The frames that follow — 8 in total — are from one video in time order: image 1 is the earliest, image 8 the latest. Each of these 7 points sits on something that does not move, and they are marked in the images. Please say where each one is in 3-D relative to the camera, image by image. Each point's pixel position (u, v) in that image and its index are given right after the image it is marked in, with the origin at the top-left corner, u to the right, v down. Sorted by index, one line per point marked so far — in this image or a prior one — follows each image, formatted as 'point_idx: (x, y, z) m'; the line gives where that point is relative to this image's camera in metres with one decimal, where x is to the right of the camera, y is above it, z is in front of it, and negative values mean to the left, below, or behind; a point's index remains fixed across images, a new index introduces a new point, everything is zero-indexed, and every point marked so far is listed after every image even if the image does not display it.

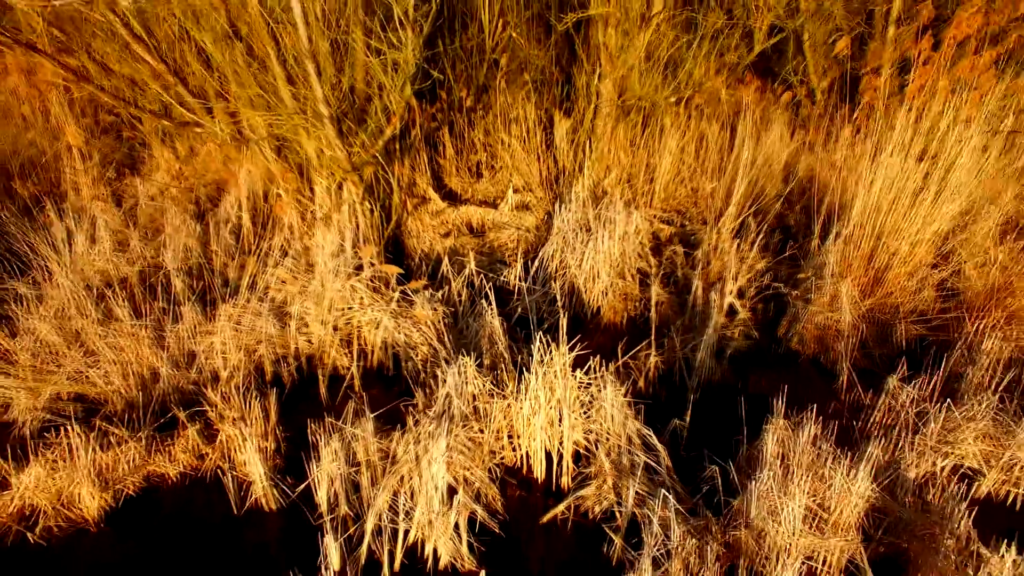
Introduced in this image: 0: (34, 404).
0: (-1.3, -0.3, +1.8) m
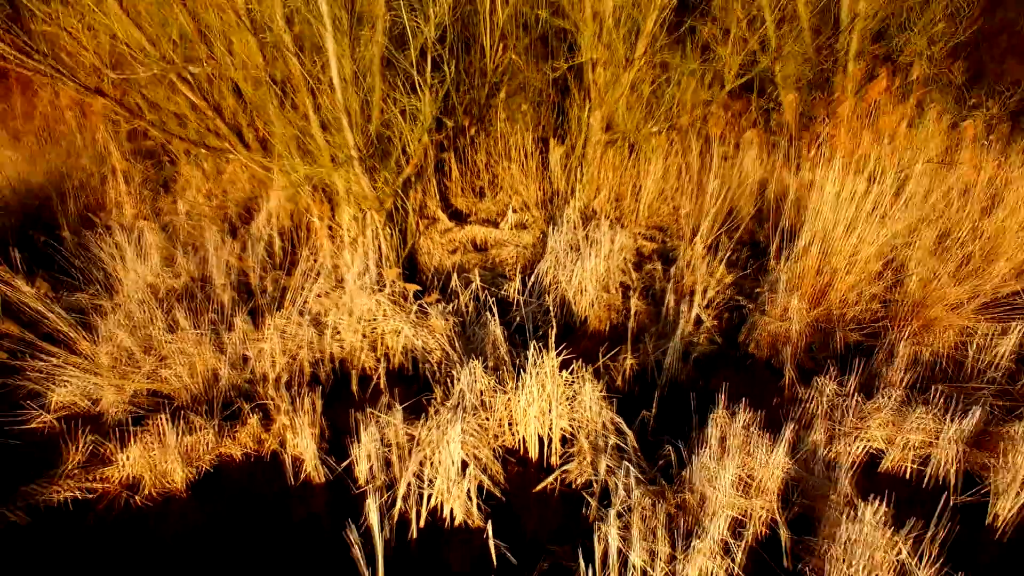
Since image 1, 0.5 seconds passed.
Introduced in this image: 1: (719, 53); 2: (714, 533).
0: (-1.3, -0.3, +2.1) m
1: (+1.0, +1.2, +3.4) m
2: (+0.5, -0.6, +1.5) m
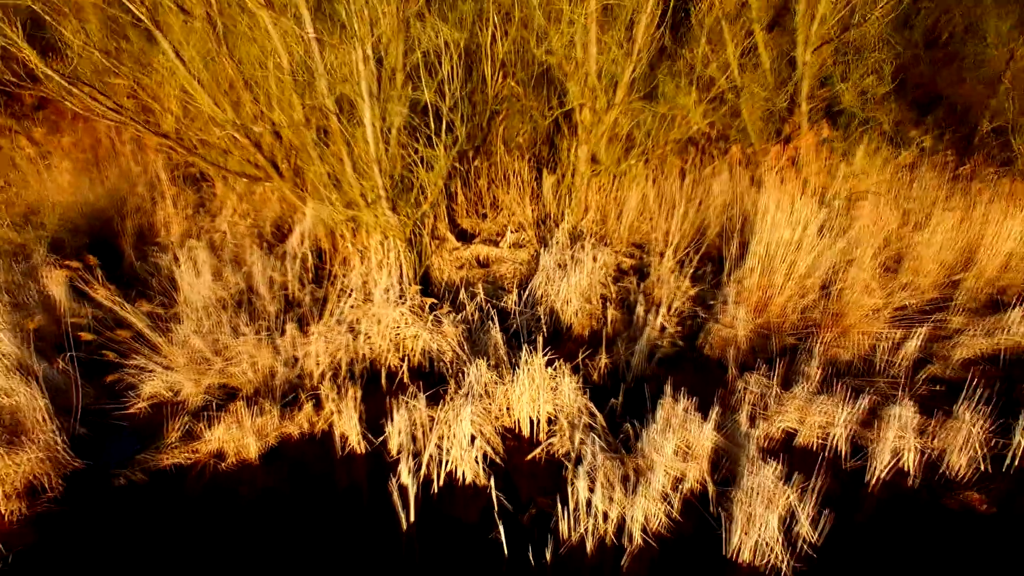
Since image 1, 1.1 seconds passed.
0: (-1.3, -0.4, +2.7) m
1: (+1.0, +1.1, +3.9) m
2: (+0.4, -0.6, +2.1) m
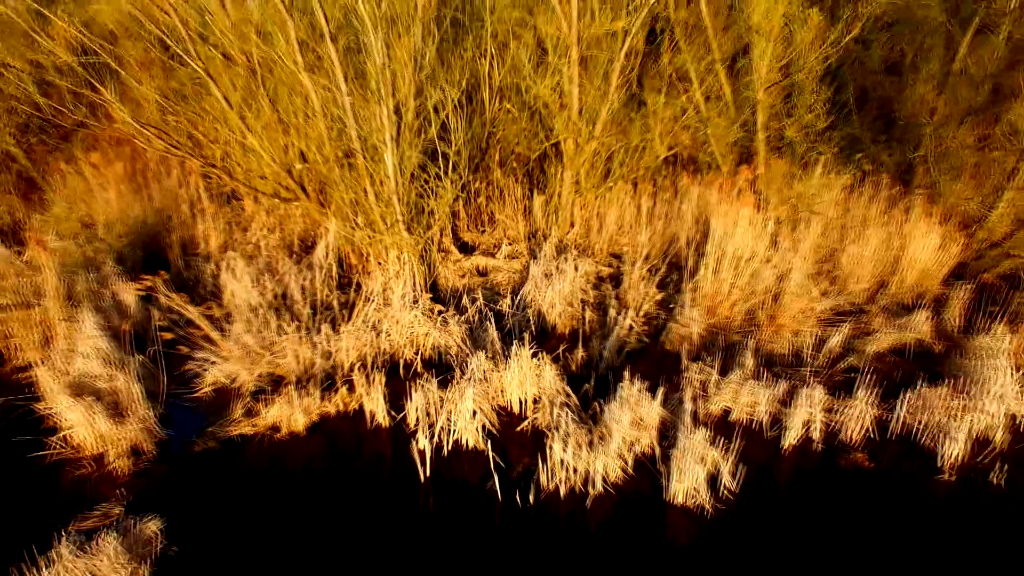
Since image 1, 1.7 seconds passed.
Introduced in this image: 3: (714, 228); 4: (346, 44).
0: (-1.3, -0.4, +3.3) m
1: (+1.0, +1.1, +4.6) m
2: (+0.4, -0.7, +2.8) m
3: (+1.3, +0.4, +4.3) m
4: (-0.9, +1.3, +3.6) m
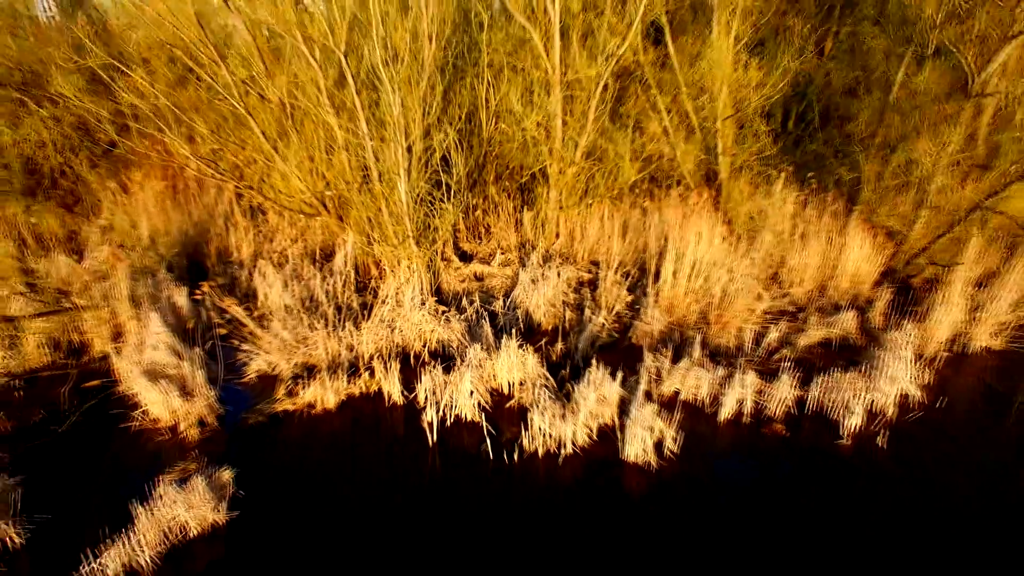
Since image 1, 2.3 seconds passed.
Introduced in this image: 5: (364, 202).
0: (-1.4, -0.5, +4.1) m
1: (+0.9, +1.1, +5.3) m
2: (+0.4, -0.7, +3.5) m
3: (+1.3, +0.4, +5.1) m
4: (-1.0, +1.3, +4.3) m
5: (-1.1, +0.6, +4.9) m
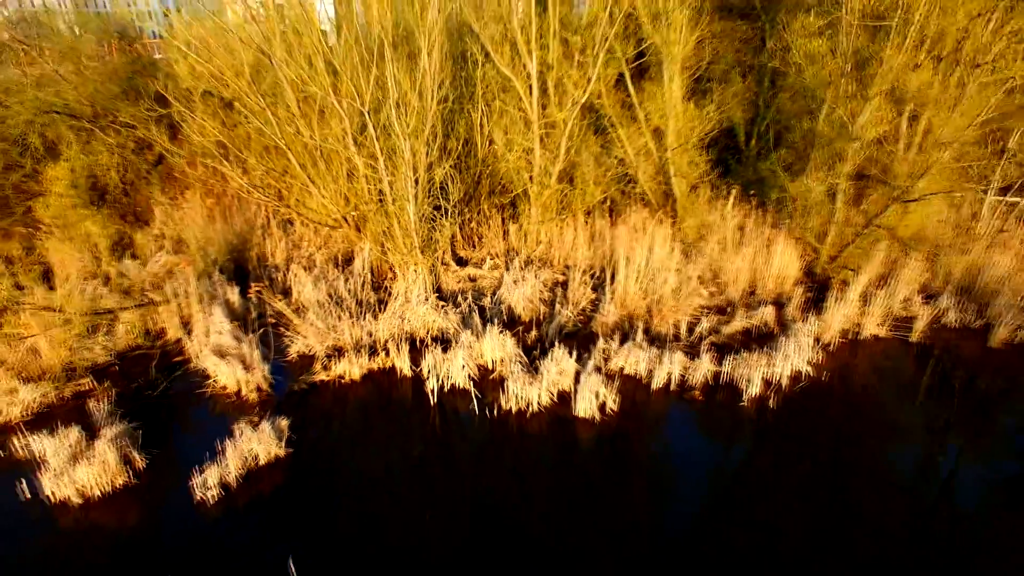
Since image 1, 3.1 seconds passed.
0: (-1.5, -0.5, +5.2) m
1: (+0.8, +1.1, +6.5) m
2: (+0.2, -0.7, +4.6) m
3: (+1.1, +0.4, +6.2) m
4: (-1.1, +1.3, +5.5) m
5: (-1.2, +0.6, +6.0) m
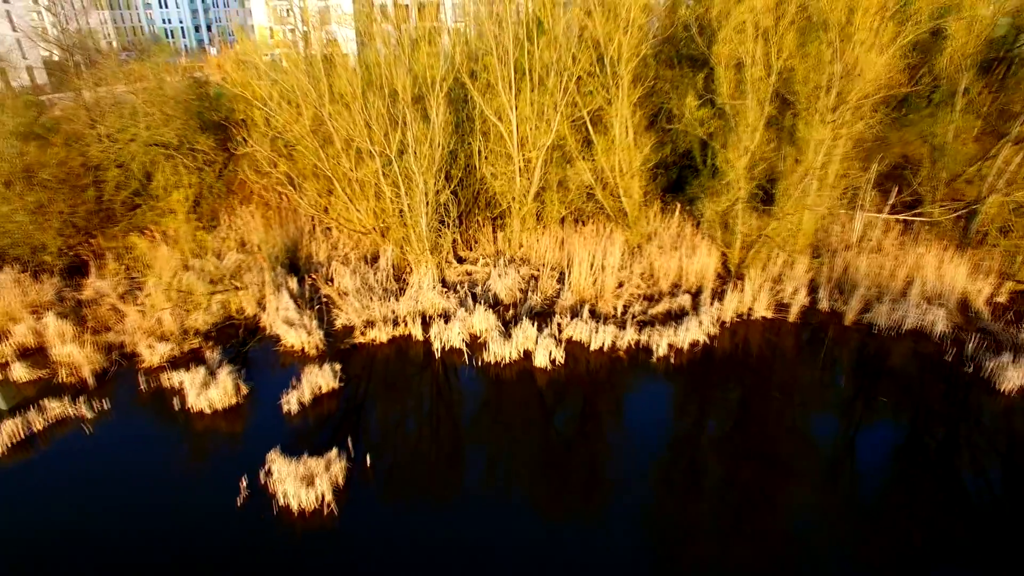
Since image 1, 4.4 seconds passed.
0: (-1.7, -0.4, +7.3) m
1: (+0.6, +1.2, +8.5) m
2: (0.0, -0.6, +6.7) m
3: (+1.0, +0.5, +8.2) m
4: (-1.3, +1.4, +7.5) m
5: (-1.4, +0.7, +8.1) m
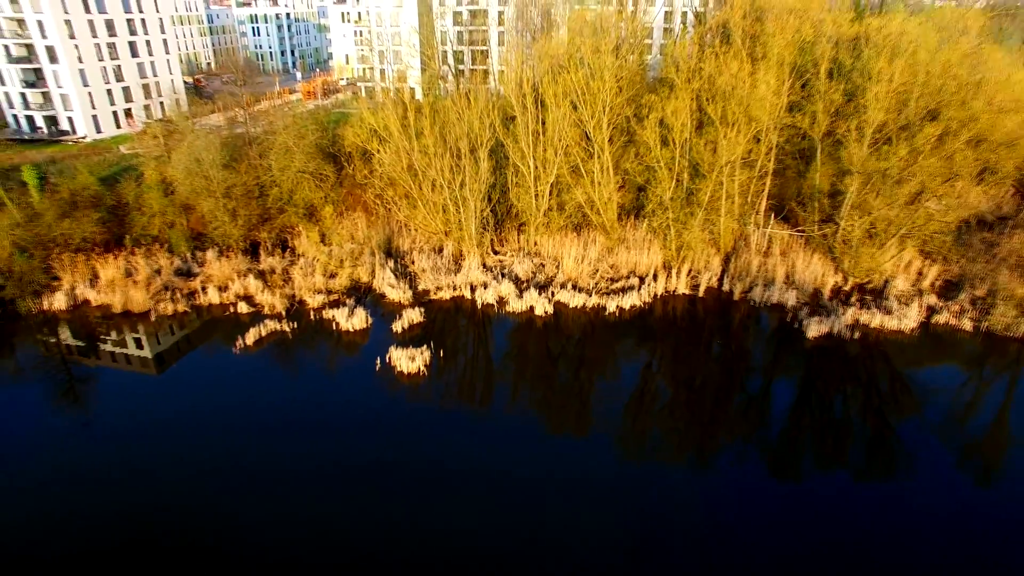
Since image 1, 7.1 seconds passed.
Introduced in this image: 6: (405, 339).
0: (-1.4, 0.0, +11.9) m
1: (+1.0, +1.5, +12.9) m
2: (+0.2, -0.3, +11.1) m
3: (+1.3, +0.8, +12.6) m
4: (-0.9, +1.8, +12.1) m
5: (-1.1, +1.1, +12.6) m
6: (-1.7, -0.8, +10.5) m
